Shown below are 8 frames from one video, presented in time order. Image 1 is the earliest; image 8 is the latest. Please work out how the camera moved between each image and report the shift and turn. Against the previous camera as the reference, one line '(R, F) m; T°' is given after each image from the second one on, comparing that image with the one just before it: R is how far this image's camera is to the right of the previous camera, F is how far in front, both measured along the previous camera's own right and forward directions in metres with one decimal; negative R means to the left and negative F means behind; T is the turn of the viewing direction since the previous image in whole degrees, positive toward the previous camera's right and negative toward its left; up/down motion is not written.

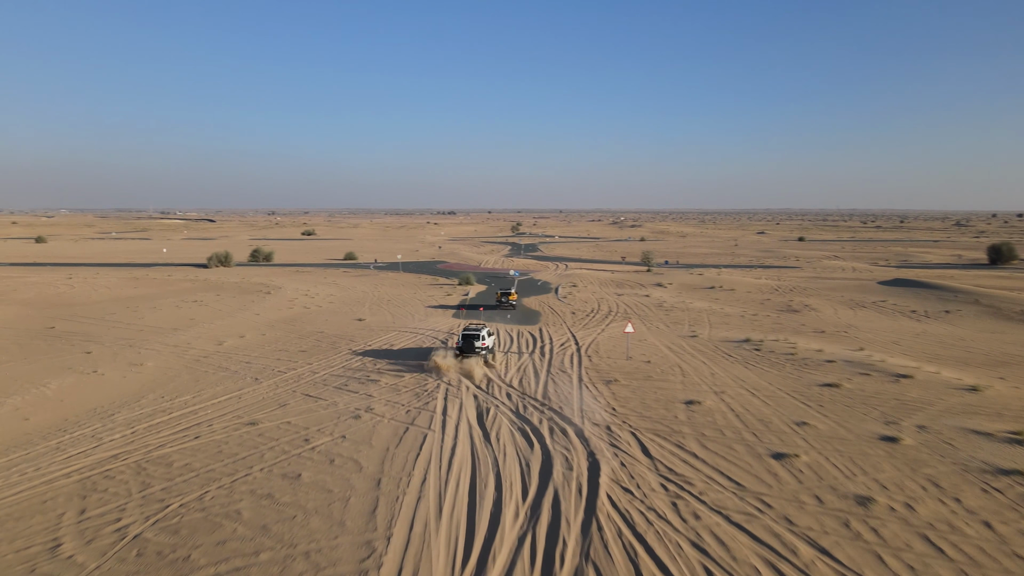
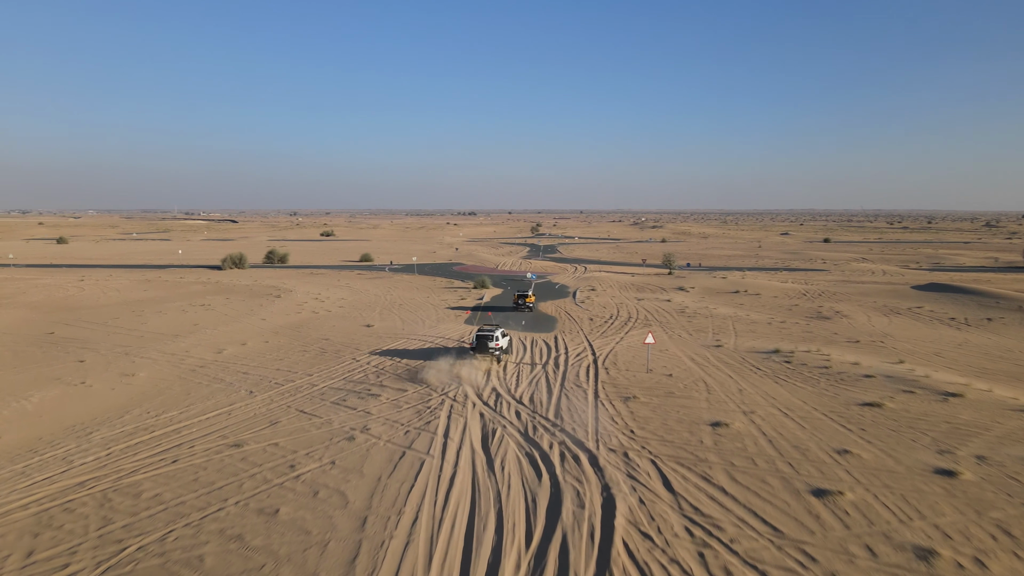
(+0.2, +1.4) m; -2°
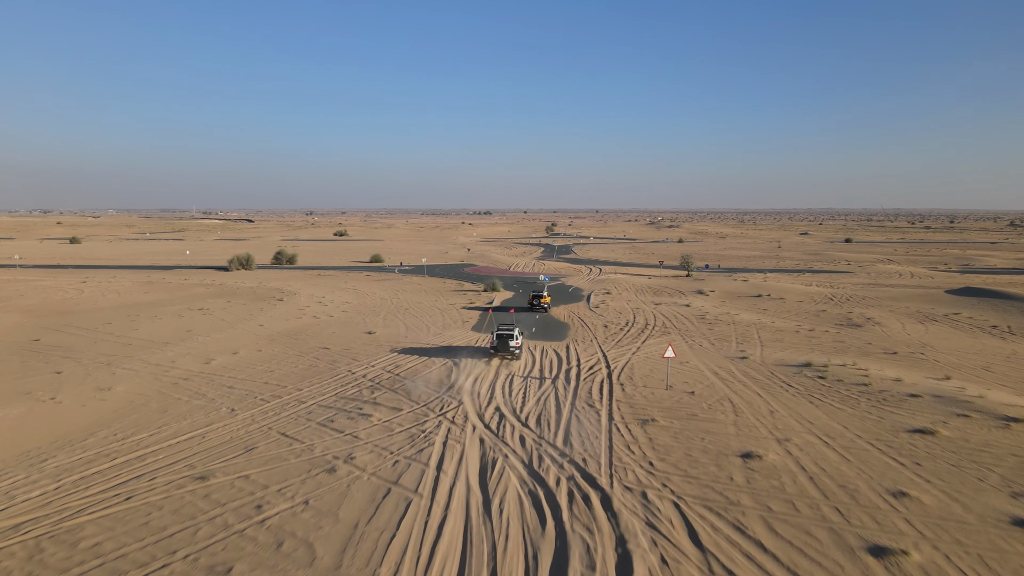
(+0.2, +1.8) m; -1°
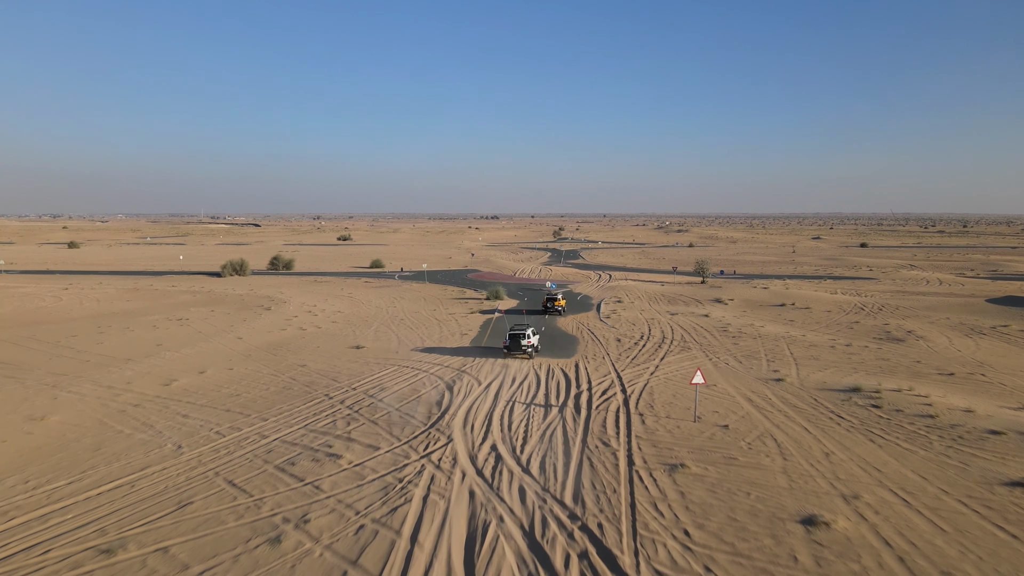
(+0.2, +2.9) m; -1°
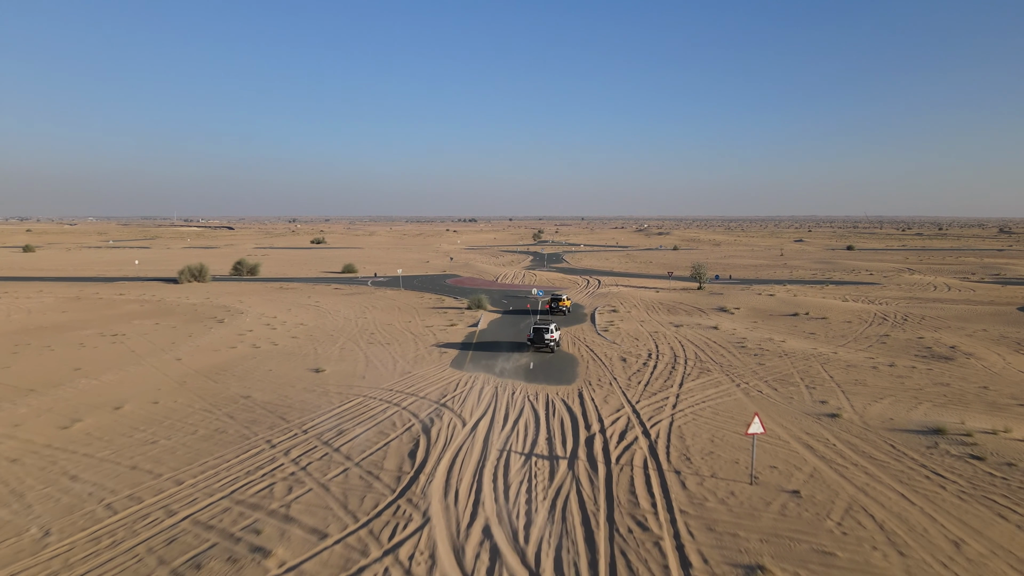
(-0.3, +4.1) m; +2°
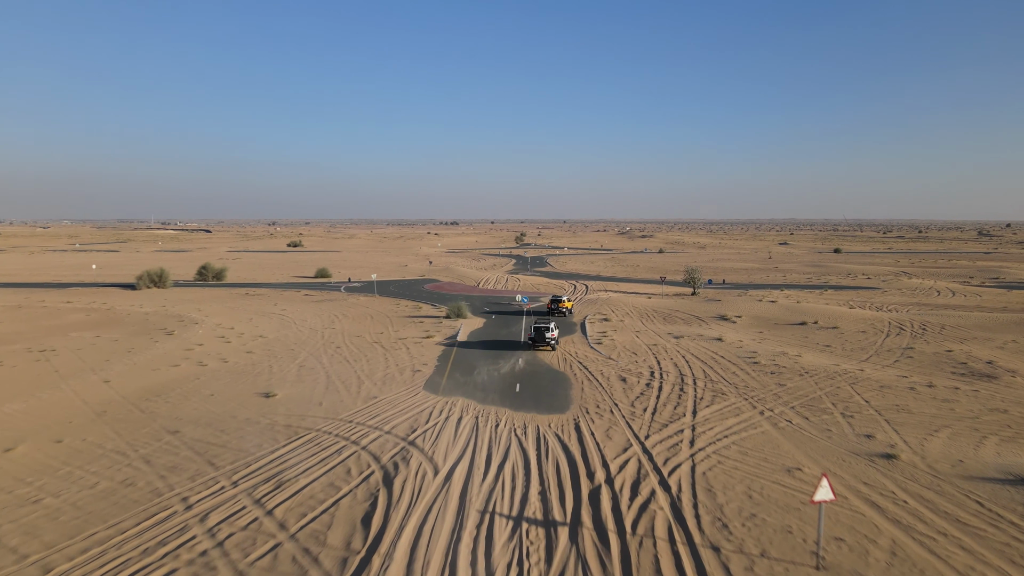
(0.0, +3.2) m; +1°
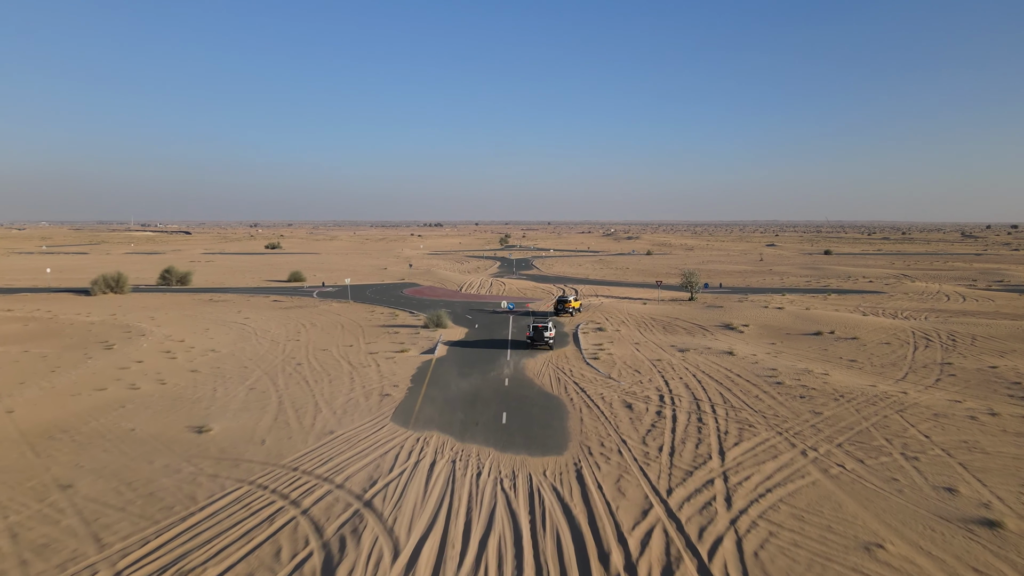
(0.0, +3.4) m; +1°
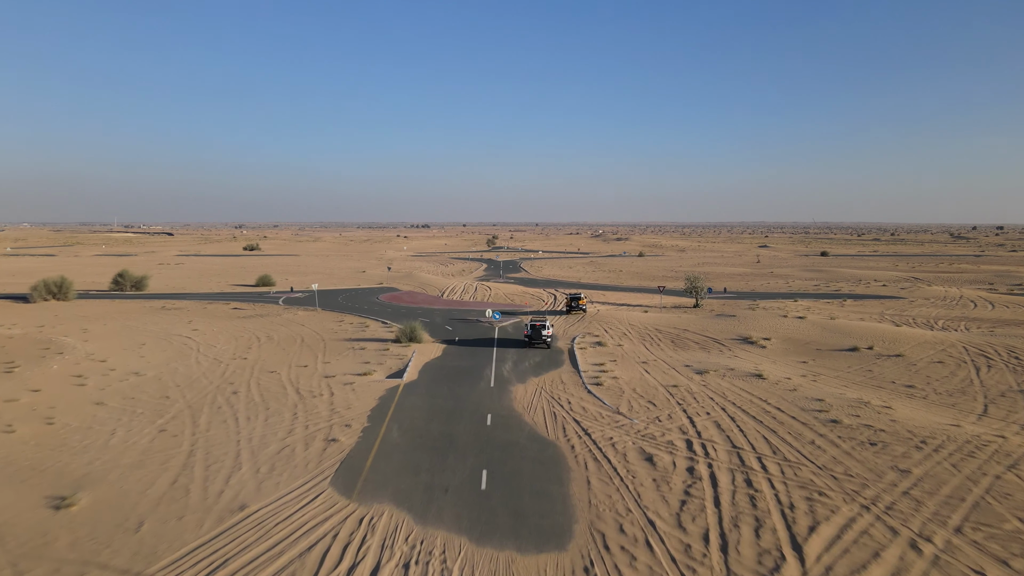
(+0.1, +4.5) m; +1°
